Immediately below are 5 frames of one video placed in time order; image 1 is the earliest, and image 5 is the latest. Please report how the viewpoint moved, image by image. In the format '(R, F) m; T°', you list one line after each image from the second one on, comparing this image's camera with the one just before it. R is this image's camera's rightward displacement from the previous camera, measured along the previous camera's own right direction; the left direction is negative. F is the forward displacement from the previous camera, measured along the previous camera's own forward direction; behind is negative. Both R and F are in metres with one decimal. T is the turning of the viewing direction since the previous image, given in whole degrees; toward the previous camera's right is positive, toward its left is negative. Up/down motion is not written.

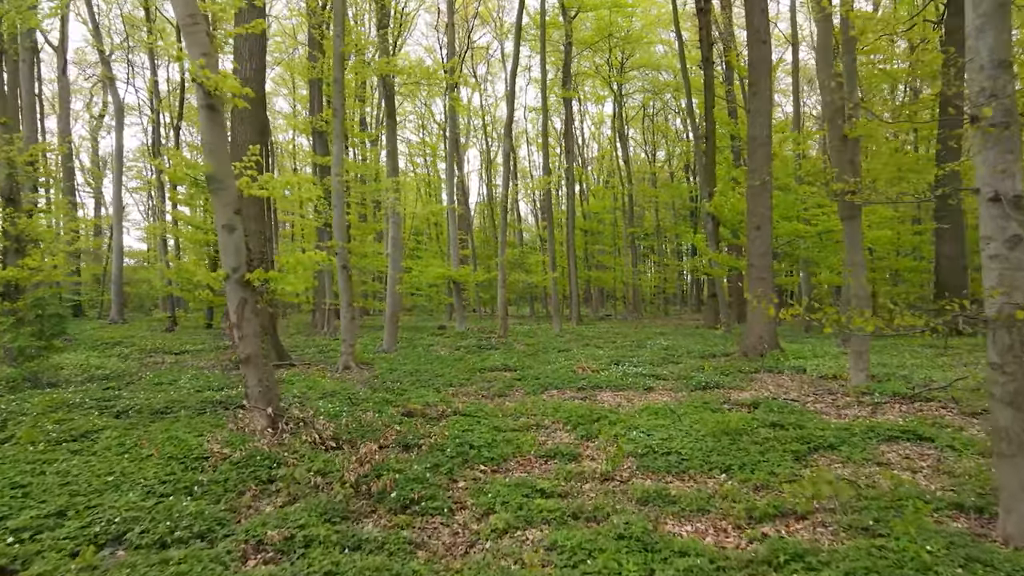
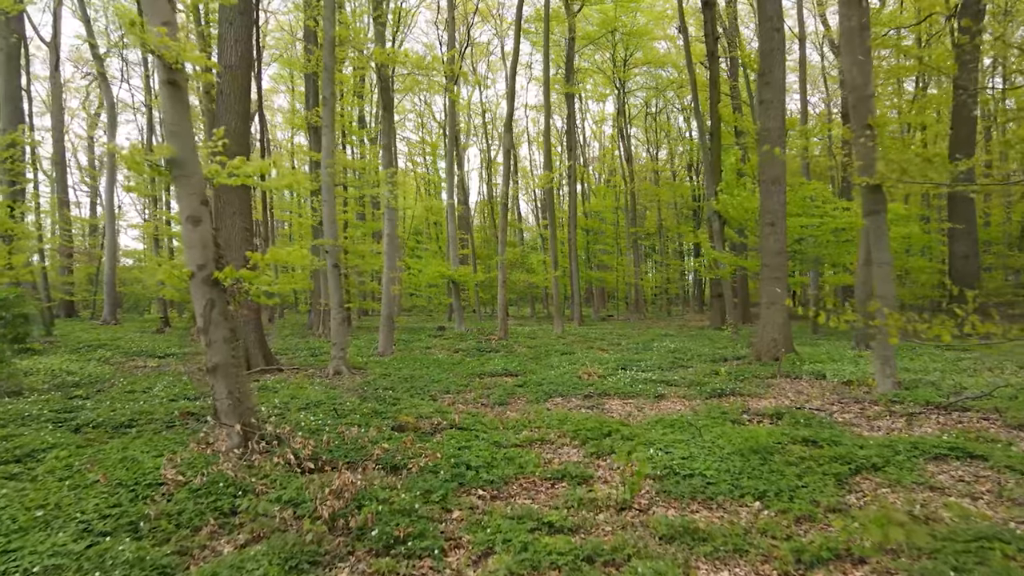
(0.0, +0.6) m; 0°
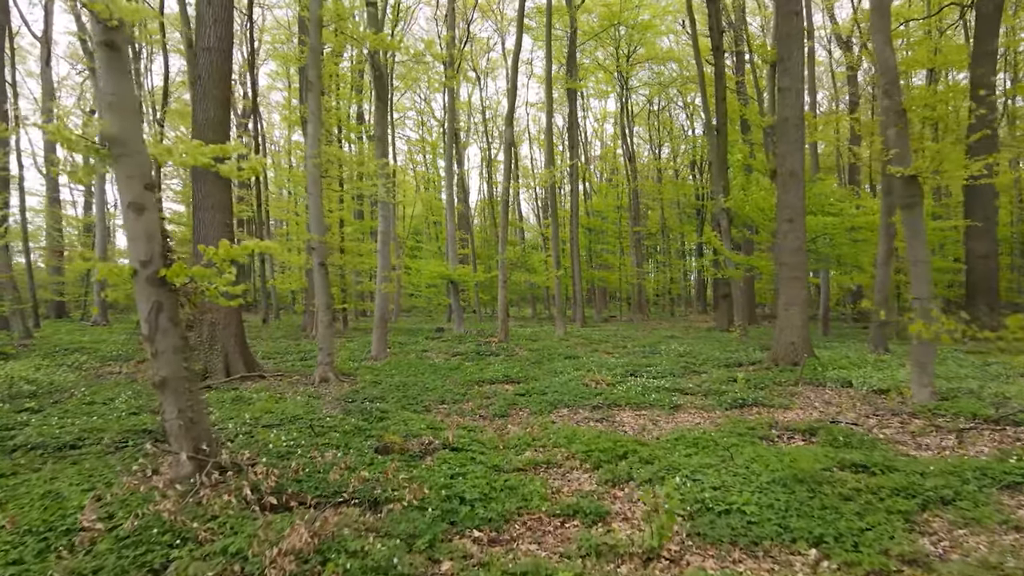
(0.0, +0.7) m; 0°
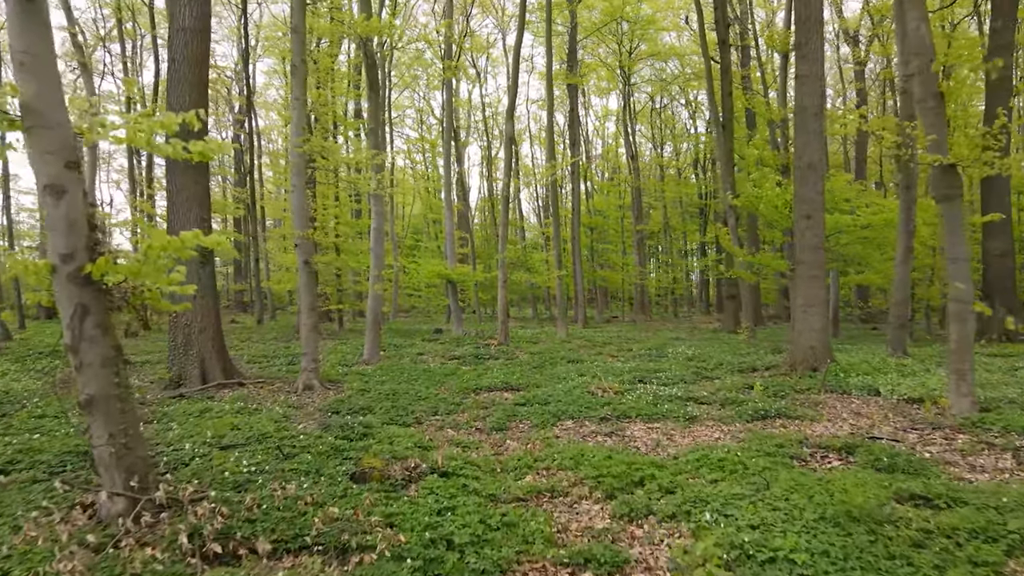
(0.0, +0.7) m; 0°
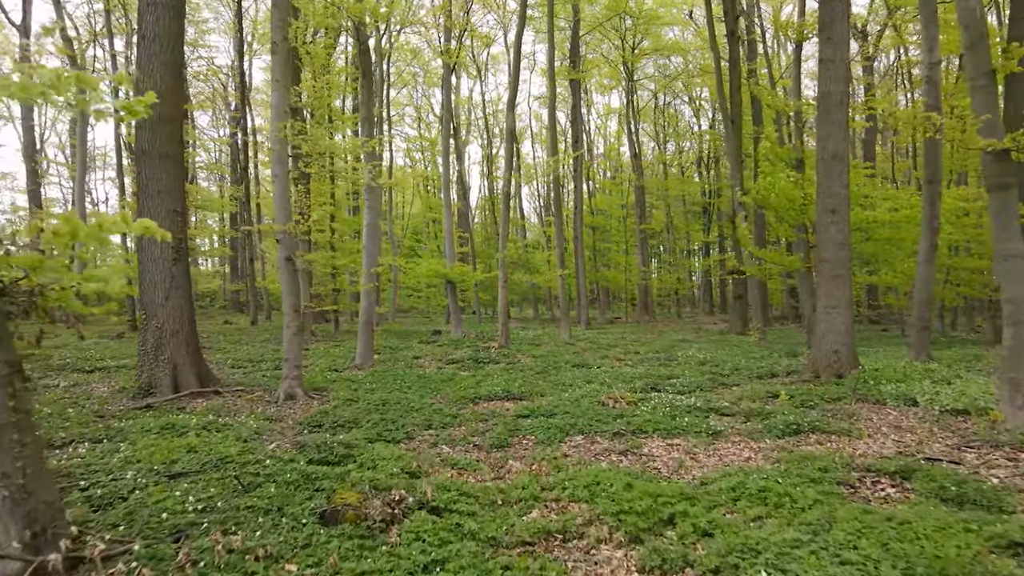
(0.0, +0.7) m; 0°
